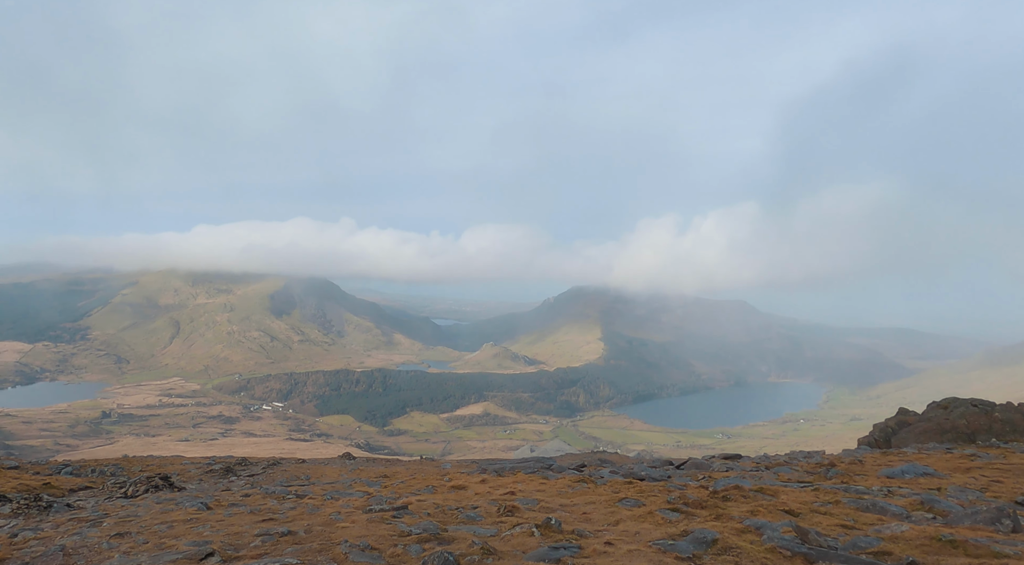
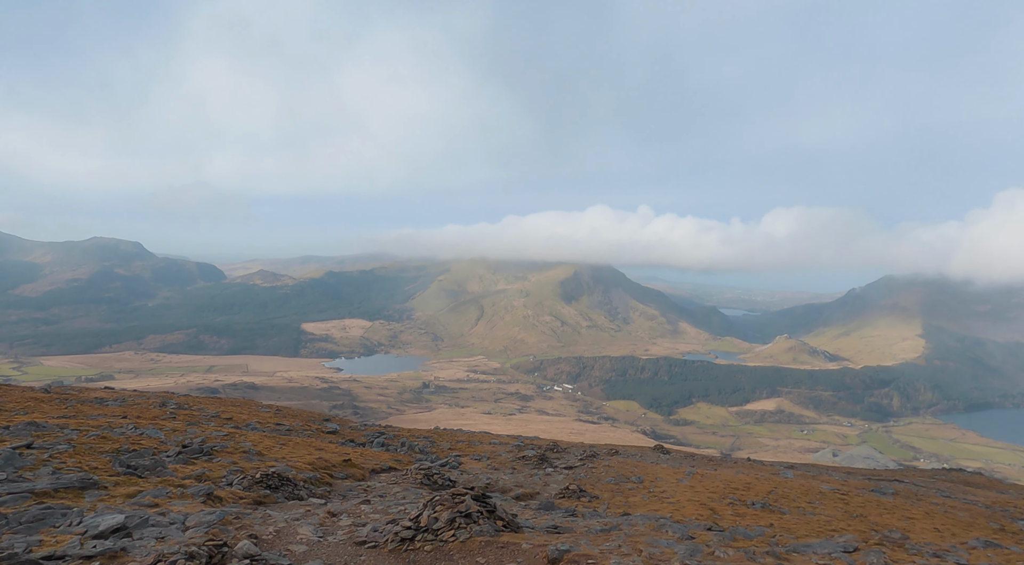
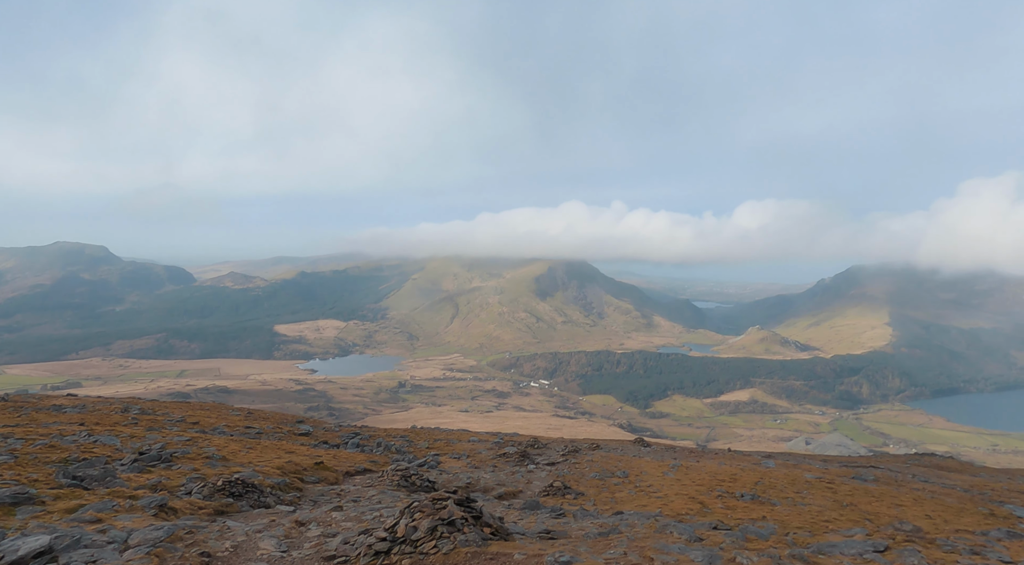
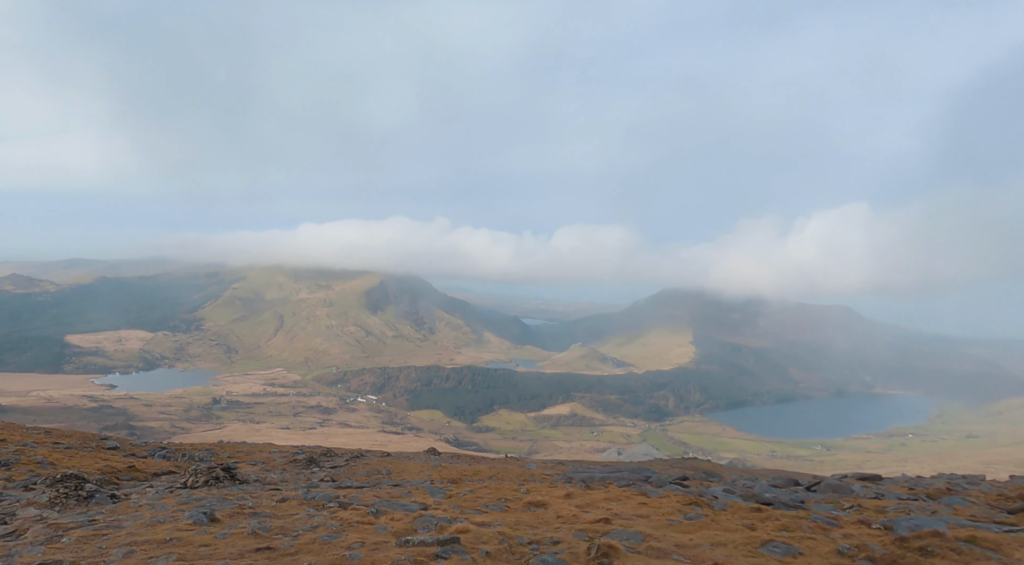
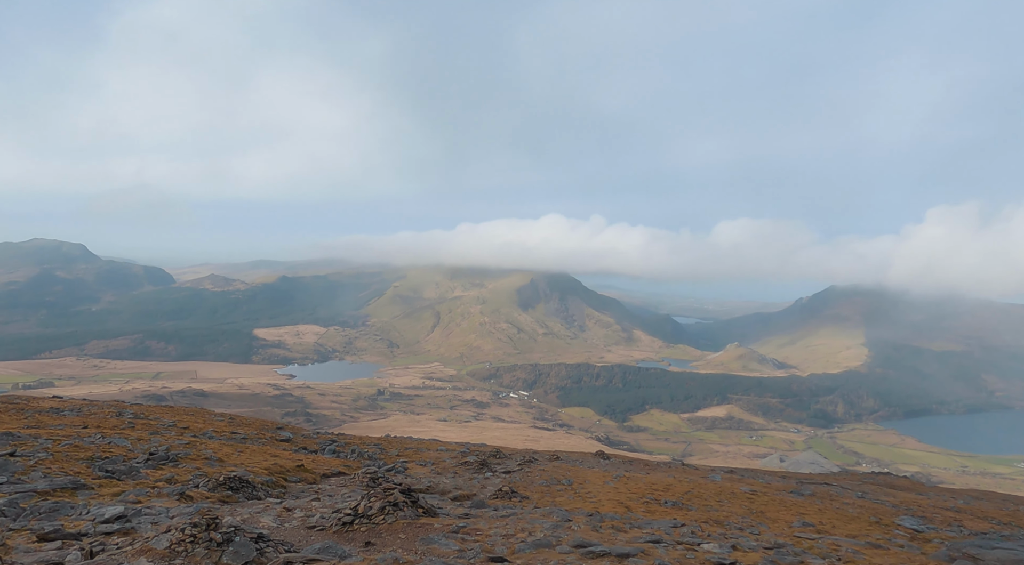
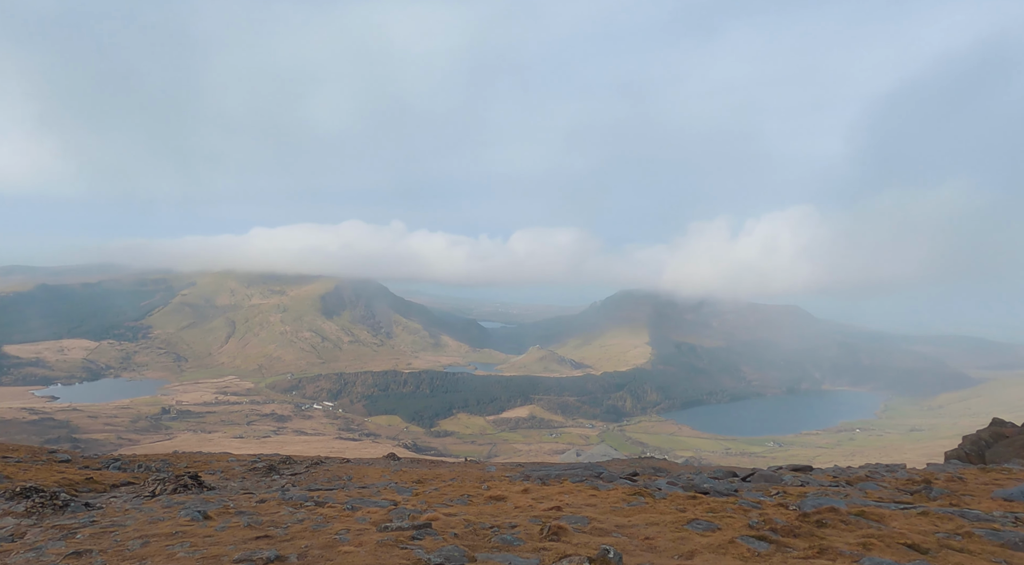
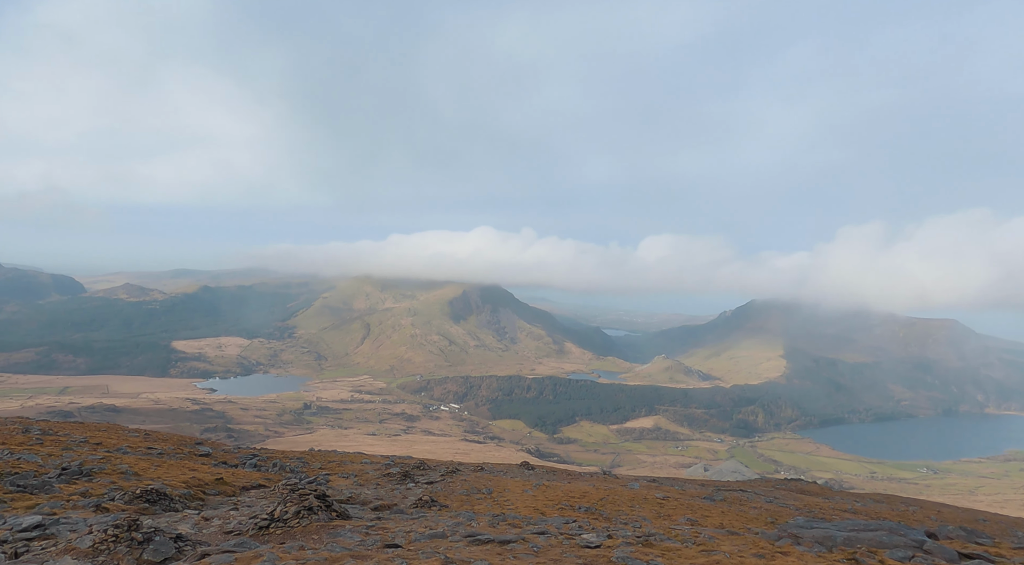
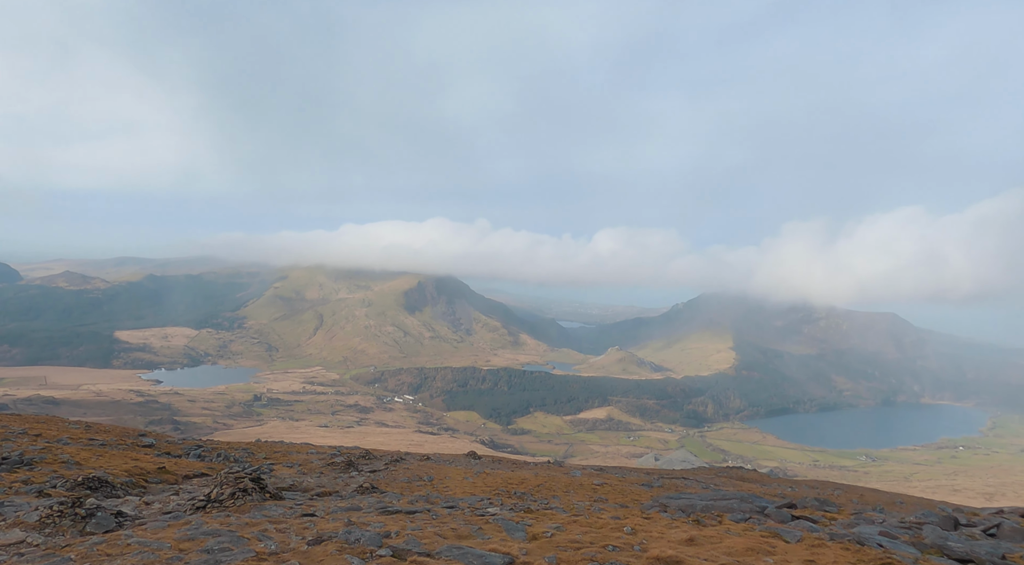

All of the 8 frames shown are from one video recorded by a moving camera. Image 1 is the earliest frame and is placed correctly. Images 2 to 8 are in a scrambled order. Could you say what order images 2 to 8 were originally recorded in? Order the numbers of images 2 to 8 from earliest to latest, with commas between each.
6, 4, 8, 7, 5, 2, 3
